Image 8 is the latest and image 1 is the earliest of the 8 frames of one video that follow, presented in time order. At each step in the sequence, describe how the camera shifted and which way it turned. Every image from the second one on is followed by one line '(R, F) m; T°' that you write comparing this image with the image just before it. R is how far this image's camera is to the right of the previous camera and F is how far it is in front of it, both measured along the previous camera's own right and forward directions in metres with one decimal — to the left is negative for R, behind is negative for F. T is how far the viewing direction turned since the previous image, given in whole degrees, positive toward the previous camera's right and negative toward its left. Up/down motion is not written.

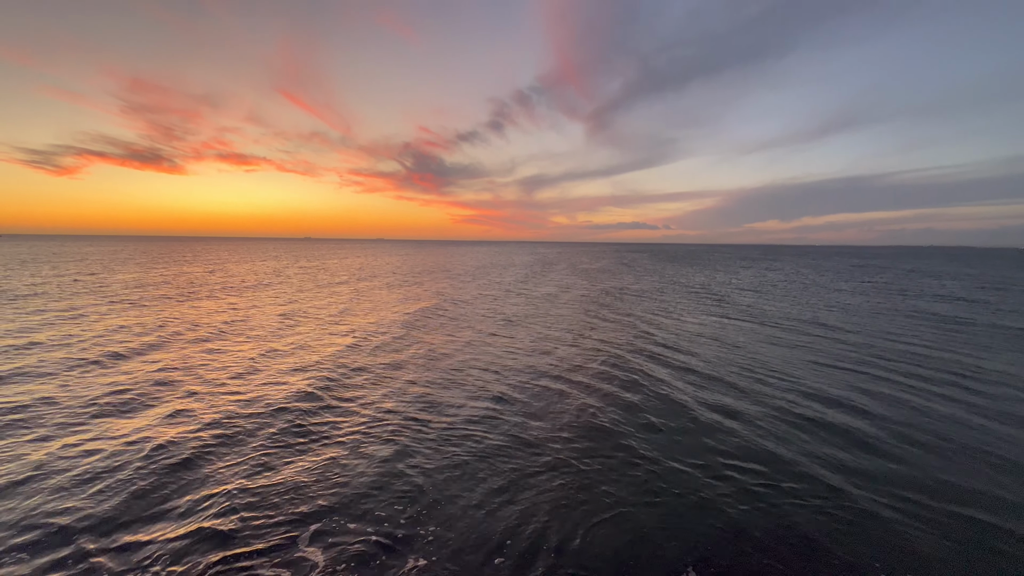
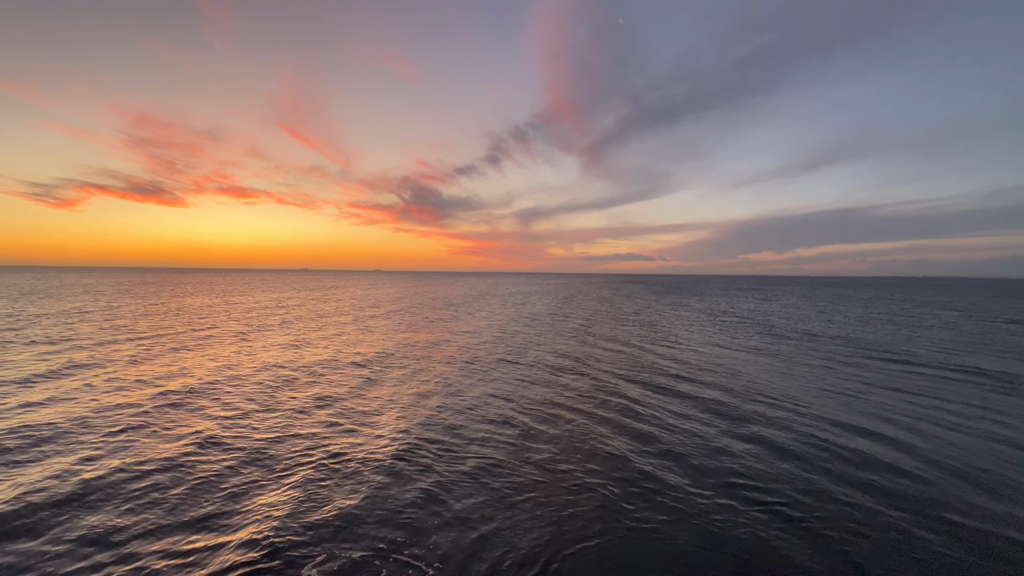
(-1.1, -0.4) m; 0°
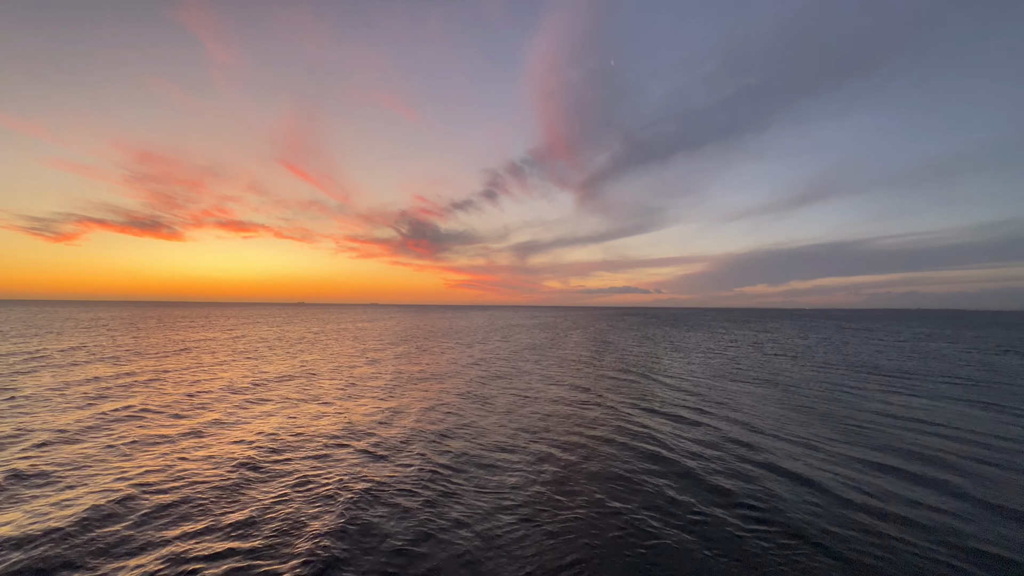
(-1.0, -0.2) m; +1°
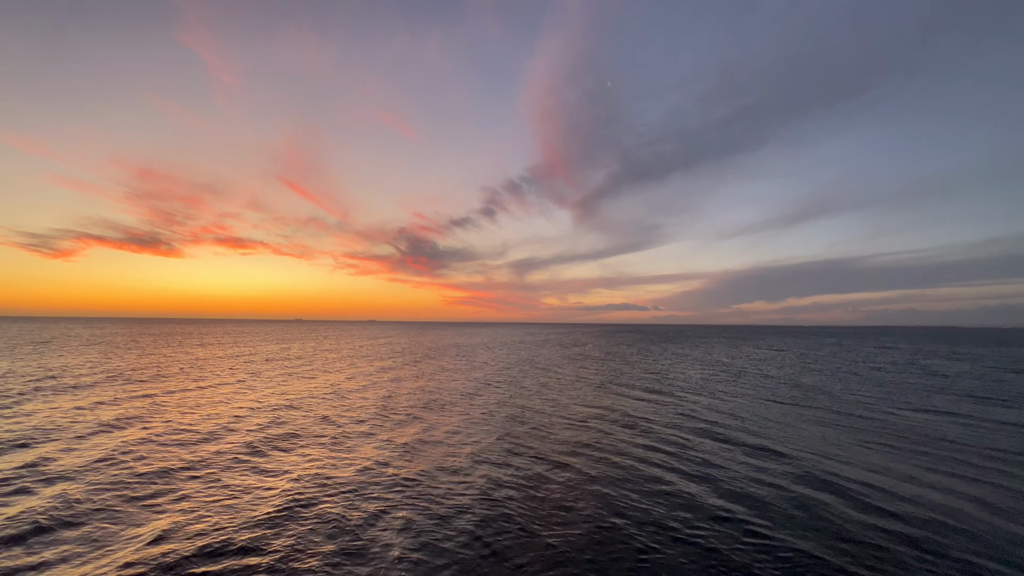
(-0.8, +0.2) m; 0°
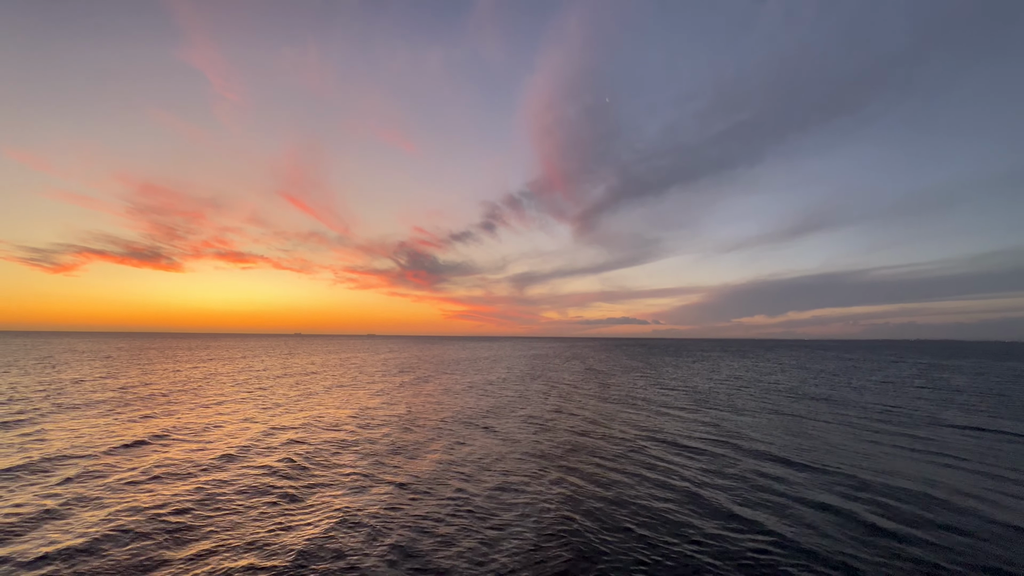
(-0.8, +1.6) m; 0°
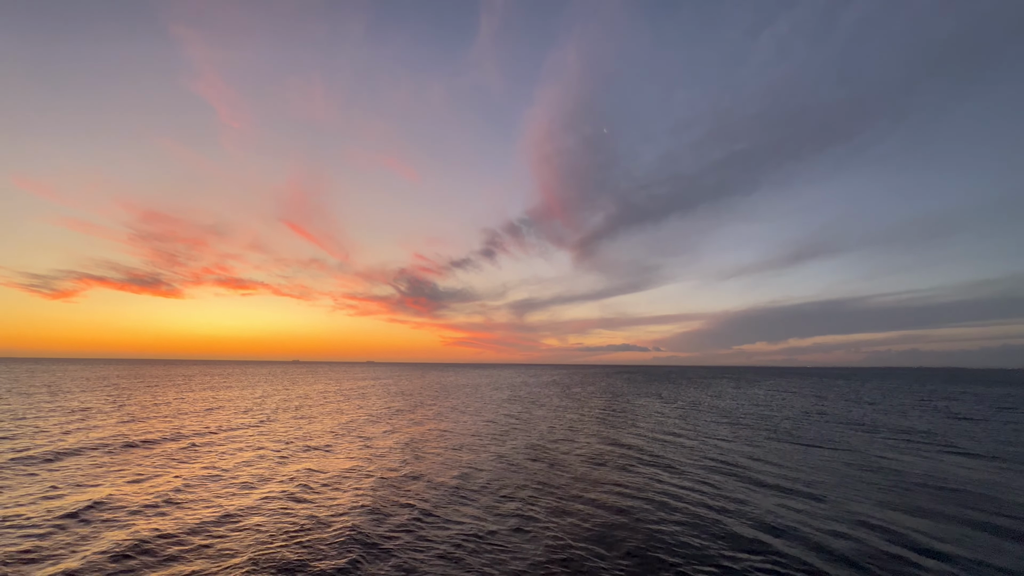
(-0.2, +0.9) m; 0°
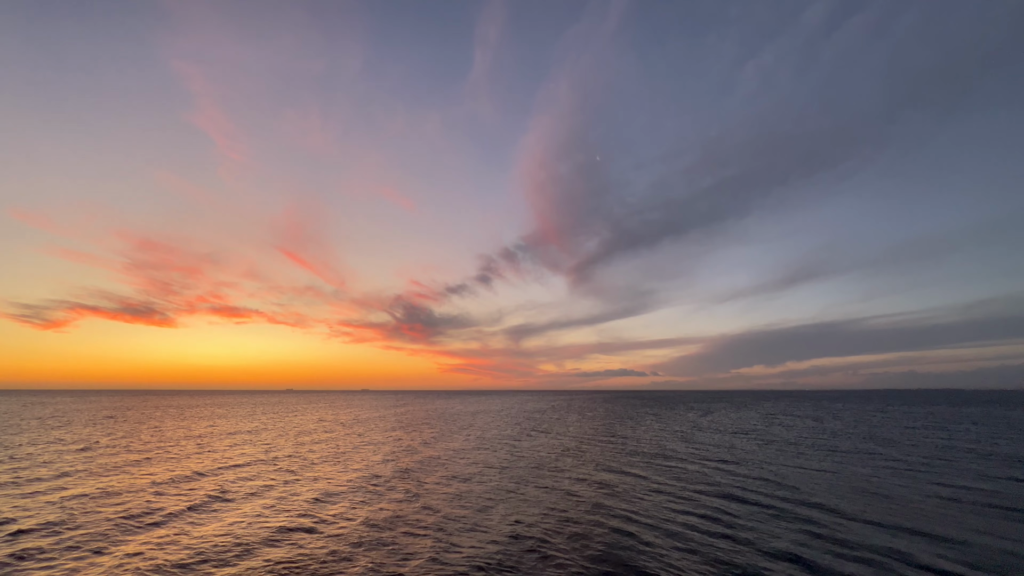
(-0.4, -0.3) m; +1°
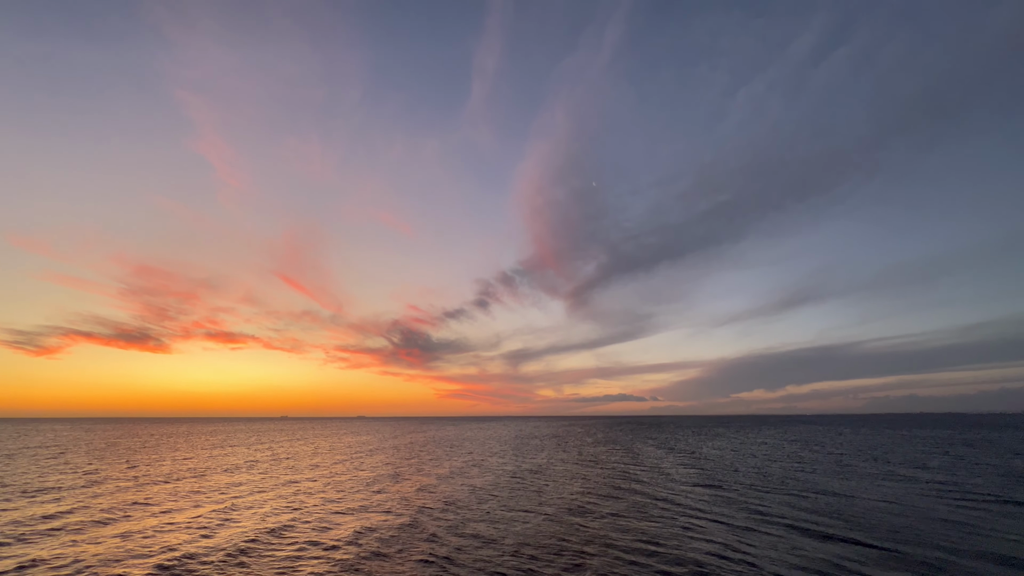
(-0.5, -0.7) m; 0°
